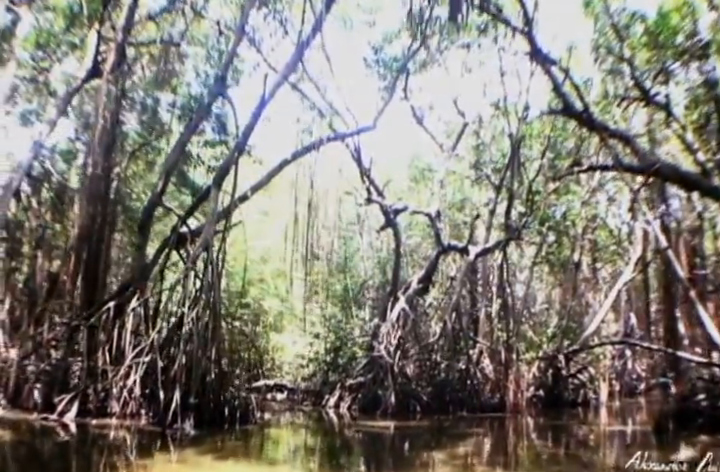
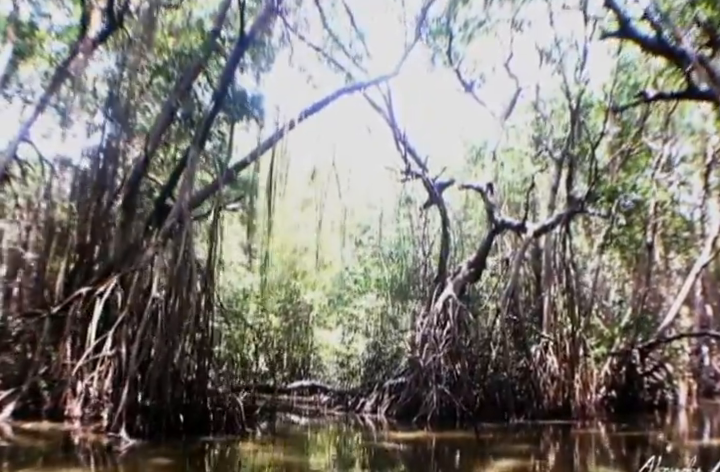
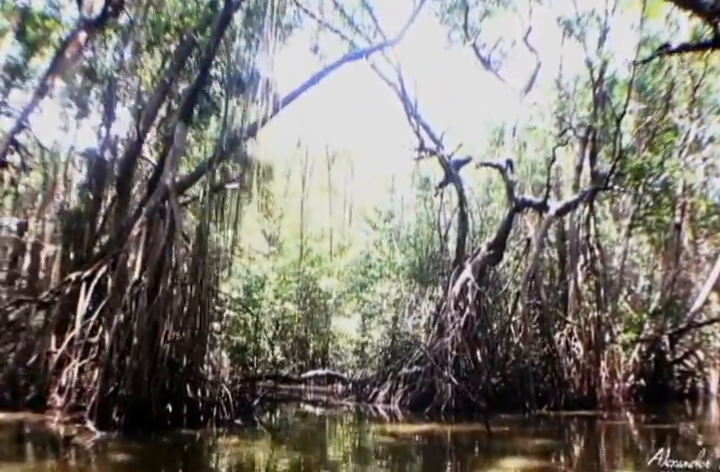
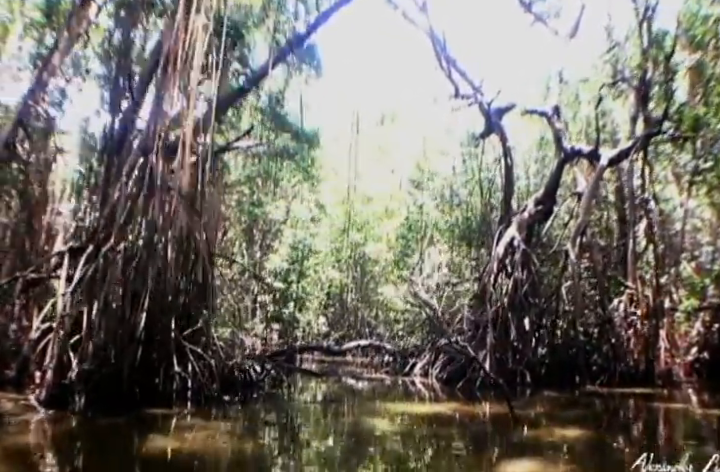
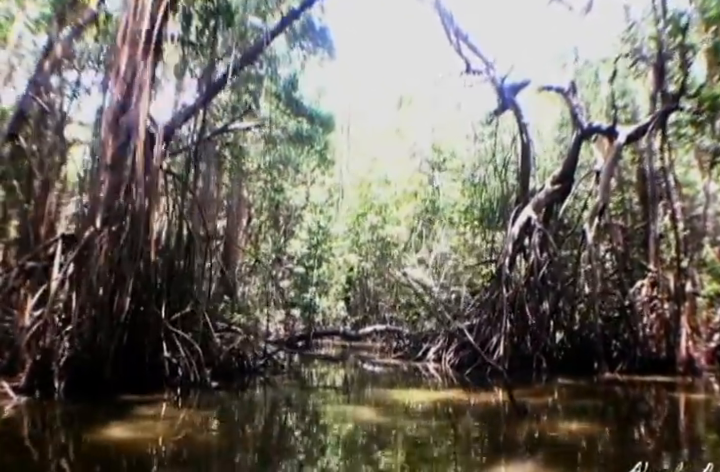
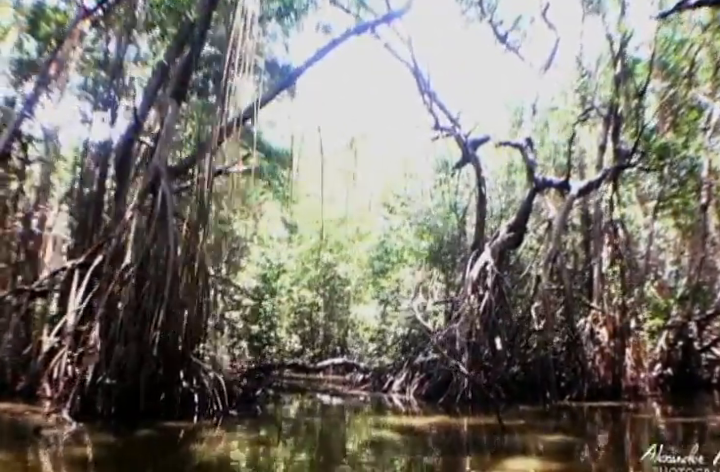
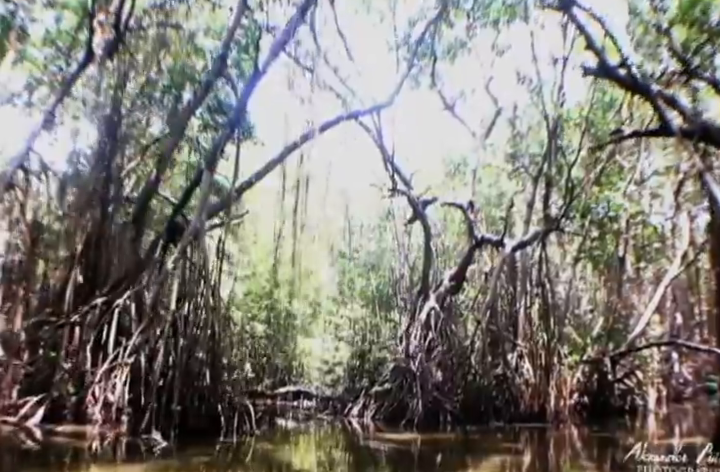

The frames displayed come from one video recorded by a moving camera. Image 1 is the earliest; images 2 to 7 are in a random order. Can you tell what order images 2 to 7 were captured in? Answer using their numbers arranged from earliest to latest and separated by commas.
7, 2, 3, 6, 4, 5
